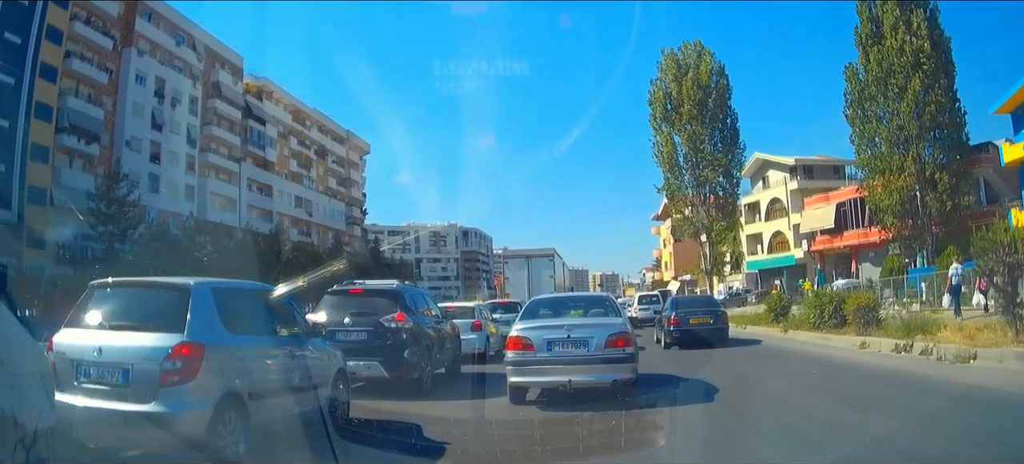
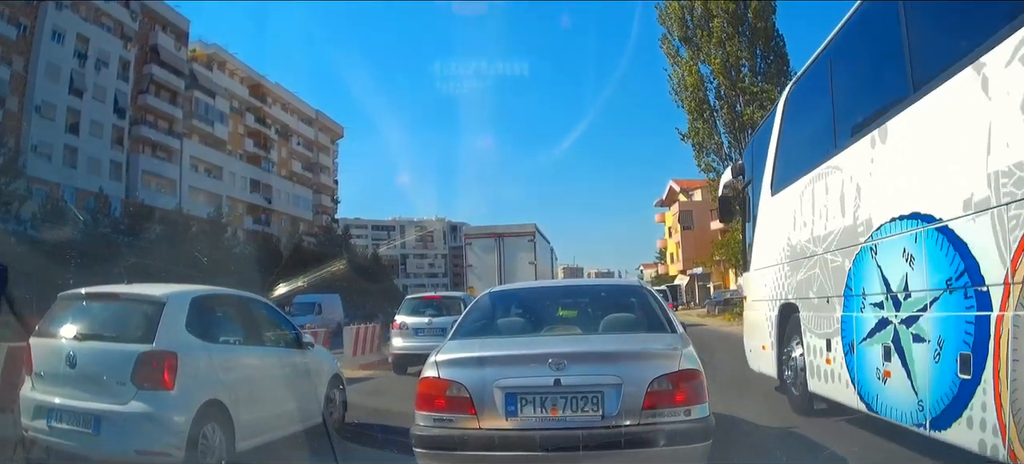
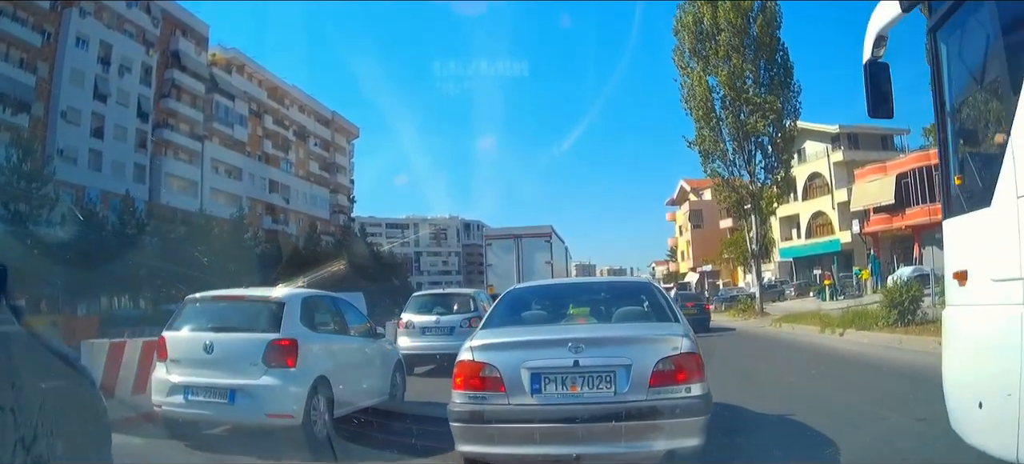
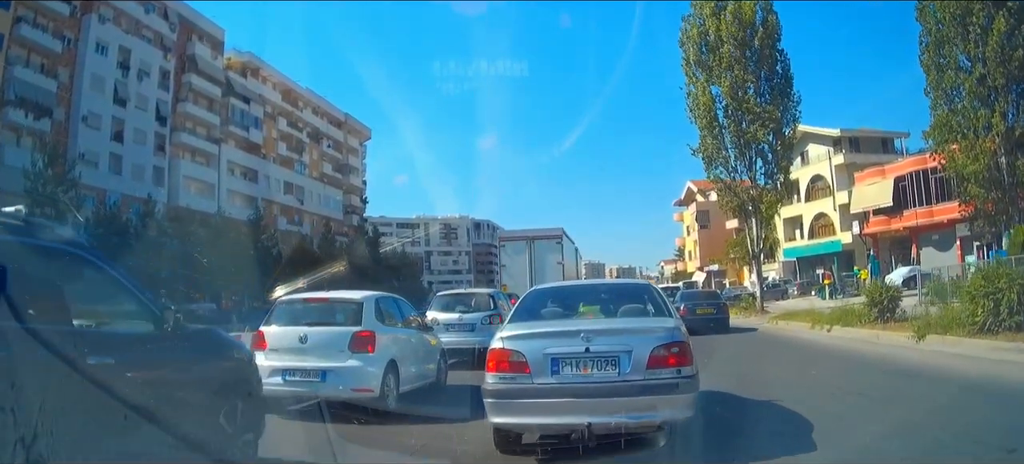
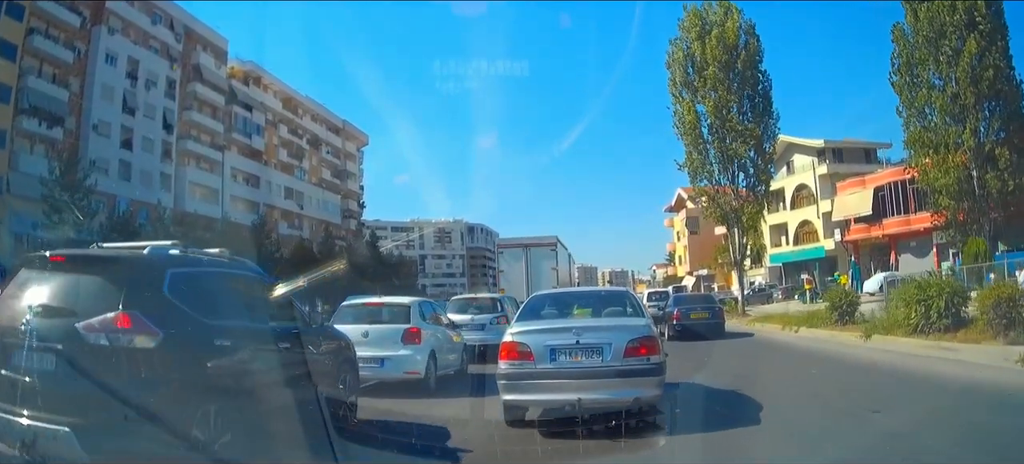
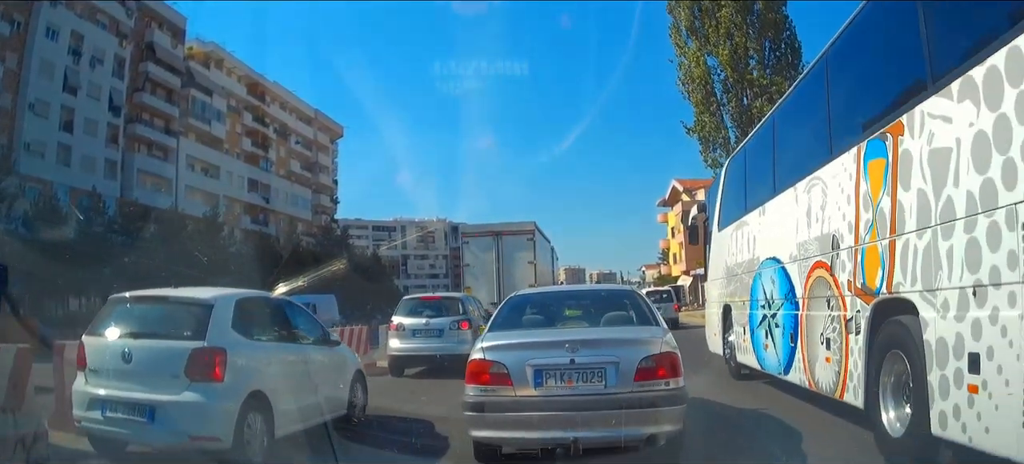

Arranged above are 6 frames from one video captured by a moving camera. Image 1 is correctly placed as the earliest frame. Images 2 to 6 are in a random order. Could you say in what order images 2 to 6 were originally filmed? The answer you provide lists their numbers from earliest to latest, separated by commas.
5, 4, 3, 2, 6
